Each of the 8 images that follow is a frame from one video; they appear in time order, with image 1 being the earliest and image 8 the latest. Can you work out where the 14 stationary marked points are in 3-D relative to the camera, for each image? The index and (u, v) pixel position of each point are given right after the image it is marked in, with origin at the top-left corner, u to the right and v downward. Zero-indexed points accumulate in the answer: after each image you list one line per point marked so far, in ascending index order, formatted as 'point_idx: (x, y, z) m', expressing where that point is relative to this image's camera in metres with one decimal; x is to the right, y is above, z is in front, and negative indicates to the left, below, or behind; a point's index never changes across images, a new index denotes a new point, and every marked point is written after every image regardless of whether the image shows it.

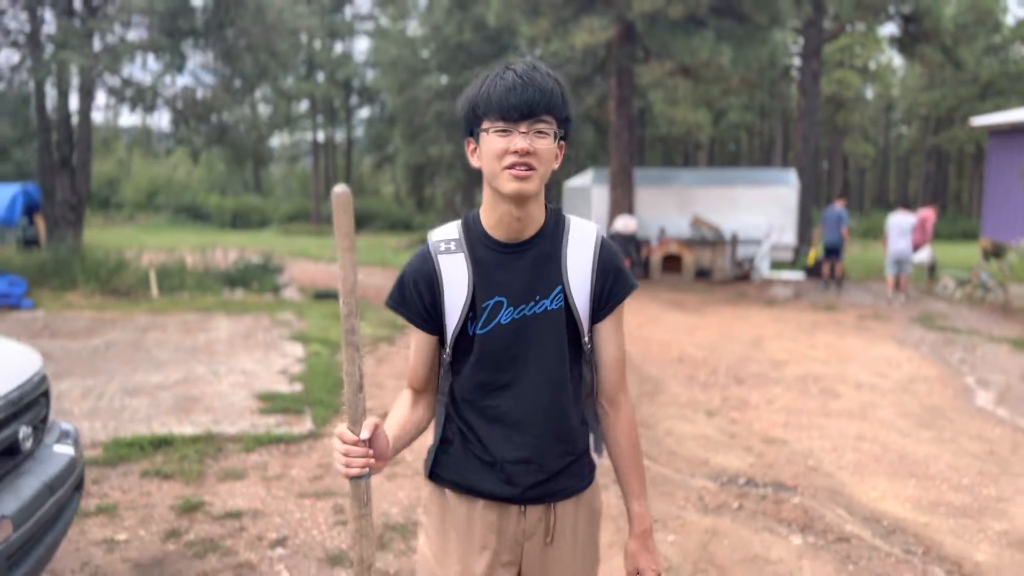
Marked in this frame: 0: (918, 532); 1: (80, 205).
0: (+2.1, -1.3, +4.4) m
1: (-7.7, +1.5, +15.5) m
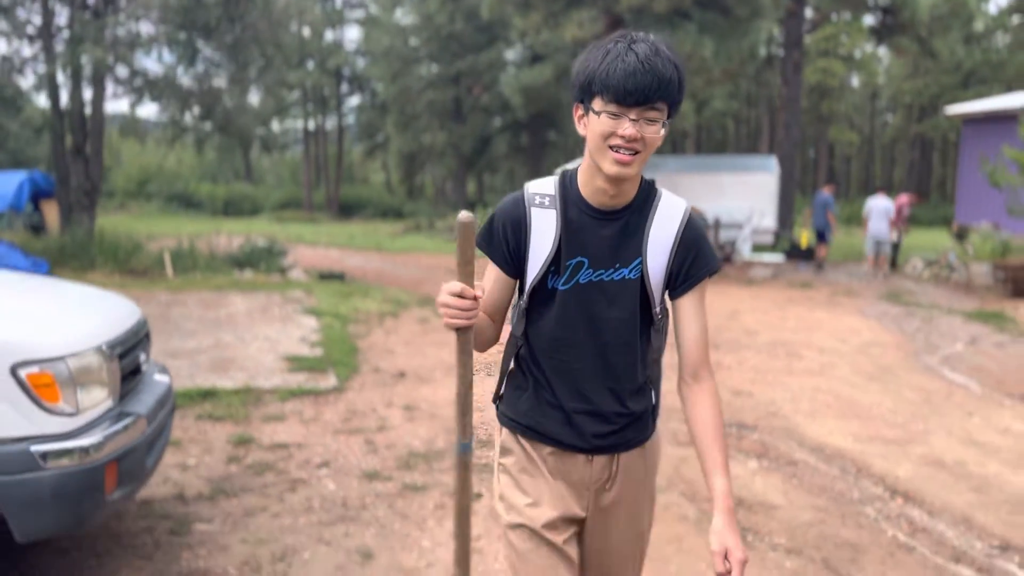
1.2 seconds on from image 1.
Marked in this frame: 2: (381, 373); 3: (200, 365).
0: (+2.1, -1.1, +5.4) m
1: (-7.9, +1.8, +16.2) m
2: (-1.2, -0.8, +7.7) m
3: (-2.7, -0.7, +7.5) m
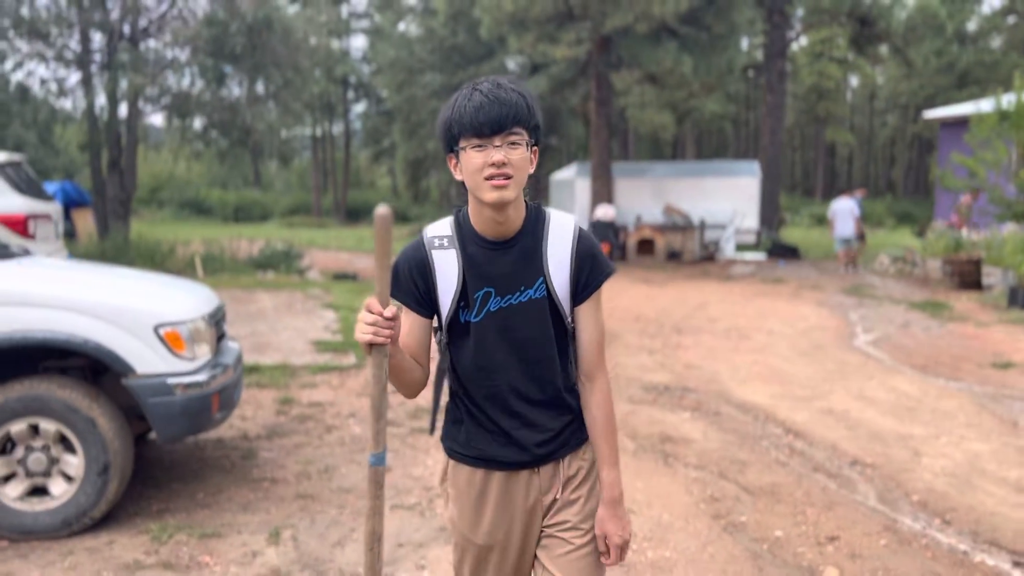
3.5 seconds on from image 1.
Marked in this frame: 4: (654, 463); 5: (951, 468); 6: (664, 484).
0: (+2.0, -1.0, +6.8) m
1: (-7.9, +1.8, +17.8) m
2: (-1.3, -0.7, +9.2) m
3: (-2.8, -0.6, +9.1) m
4: (+0.9, -1.1, +5.6) m
5: (+2.7, -1.1, +5.3) m
6: (+0.9, -1.2, +5.2) m
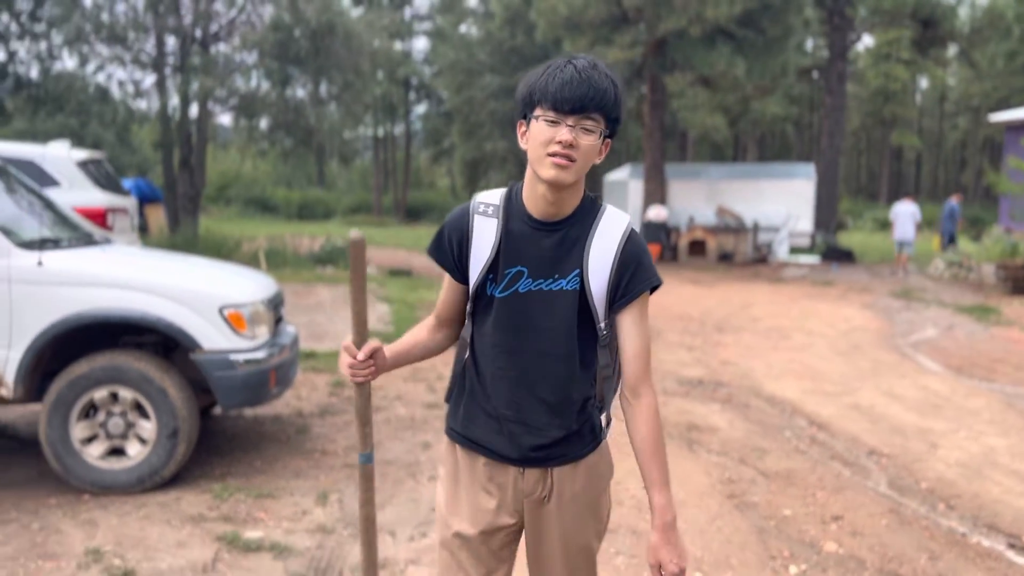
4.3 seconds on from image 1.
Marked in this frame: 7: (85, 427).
0: (+2.3, -1.0, +7.1) m
1: (-6.8, +2.0, +18.6) m
2: (-0.8, -0.6, +9.7) m
3: (-2.4, -0.5, +9.6) m
4: (+1.2, -1.1, +5.9) m
5: (+2.9, -1.1, +5.5) m
6: (+1.1, -1.1, +5.5) m
7: (-2.4, -0.8, +4.8) m
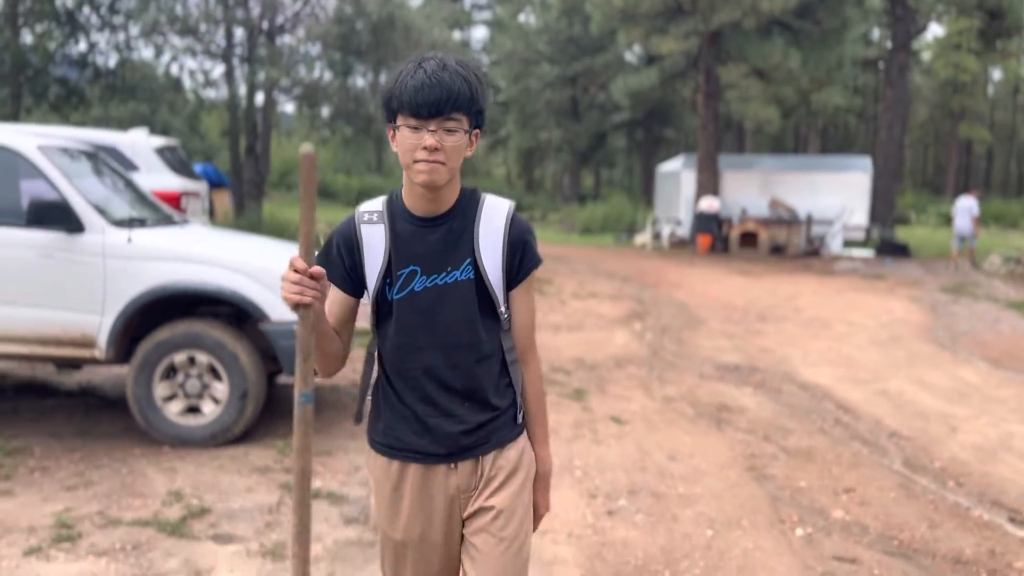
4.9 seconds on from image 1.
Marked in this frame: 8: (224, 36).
0: (+2.7, -0.9, +7.3) m
1: (-5.6, +2.4, +19.4) m
2: (-0.3, -0.4, +10.1) m
3: (-1.8, -0.3, +10.2) m
4: (+1.4, -1.0, +6.3) m
5: (+3.1, -1.0, +5.7) m
6: (+1.4, -1.0, +5.8) m
7: (-2.1, -0.6, +5.3) m
8: (-5.8, +5.1, +17.4) m
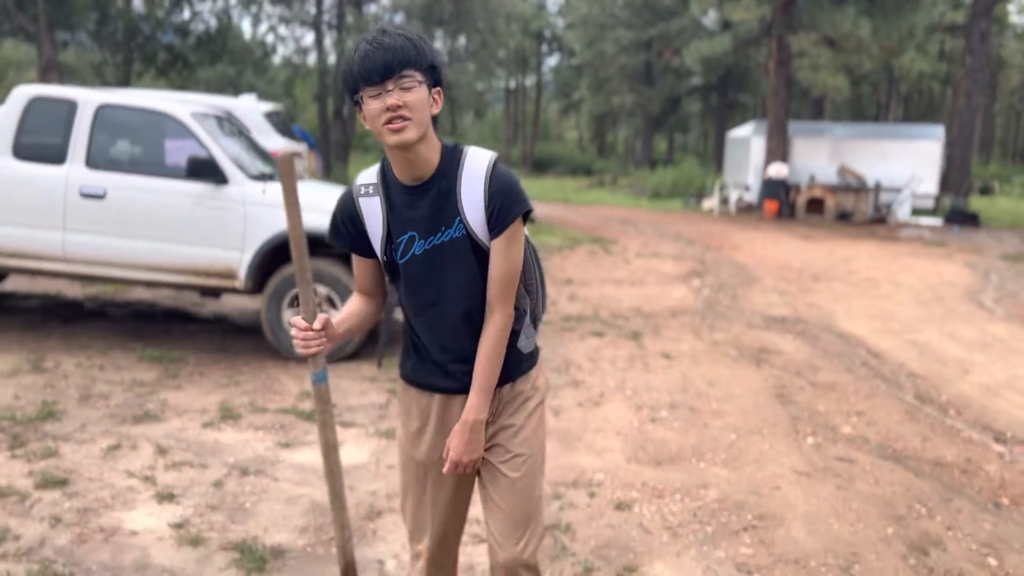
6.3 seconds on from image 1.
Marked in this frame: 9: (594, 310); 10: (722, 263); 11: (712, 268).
0: (+3.3, -0.5, +8.1) m
1: (-4.0, +3.4, +20.7) m
2: (+0.6, +0.1, +11.1) m
3: (-1.0, +0.3, +11.3) m
4: (+2.0, -0.6, +7.2) m
5: (+3.6, -0.7, +6.5) m
6: (+1.8, -0.7, +6.8) m
7: (-1.7, -0.2, +6.5) m
8: (-4.2, +6.1, +18.6) m
9: (+0.9, -0.2, +9.2) m
10: (+3.3, +0.4, +13.4) m
11: (+3.0, +0.3, +12.9) m
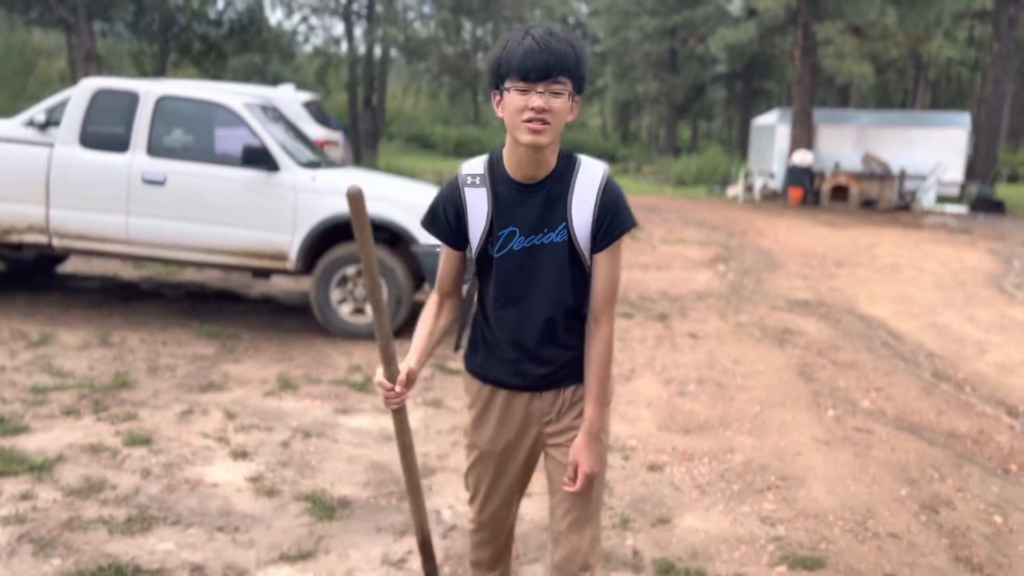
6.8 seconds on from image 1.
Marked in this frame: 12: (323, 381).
0: (+3.6, -0.3, +8.4) m
1: (-3.3, +3.8, +21.1) m
2: (+1.0, +0.3, +11.5) m
3: (-0.6, +0.5, +11.7) m
4: (+2.2, -0.5, +7.5) m
5: (+3.9, -0.6, +6.8) m
6: (+2.1, -0.5, +7.1) m
7: (-1.4, 0.0, +6.9) m
8: (-3.6, +6.4, +19.0) m
9: (+1.2, -0.1, +9.5) m
10: (+3.7, +0.6, +13.6) m
11: (+3.4, +0.5, +13.2) m
12: (-1.2, -0.6, +5.7) m
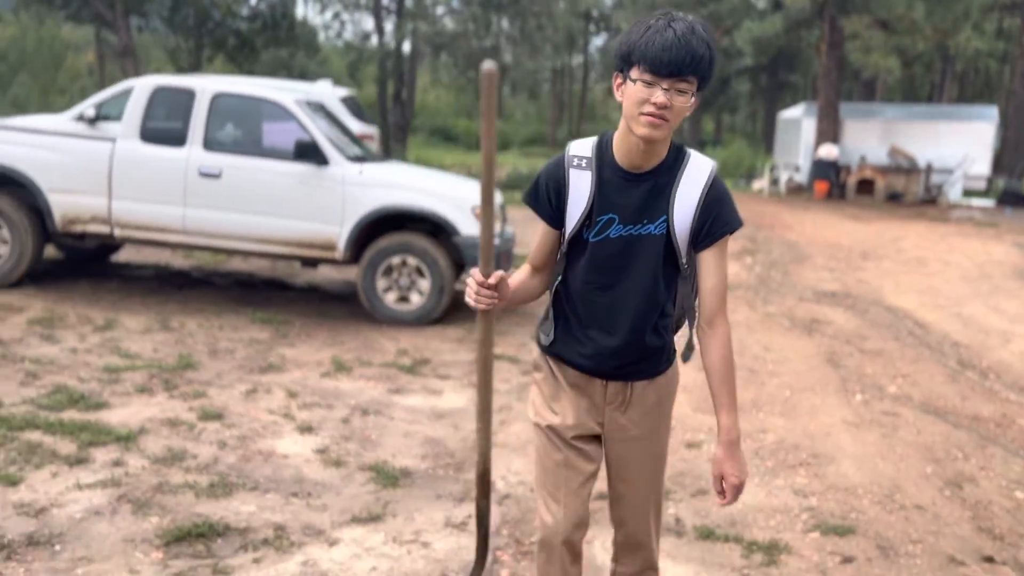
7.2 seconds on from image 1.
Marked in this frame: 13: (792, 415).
0: (+4.0, -0.2, +8.6) m
1: (-2.6, +4.0, +21.4) m
2: (+1.4, +0.5, +11.7) m
3: (-0.1, +0.6, +12.0) m
4: (+2.6, -0.4, +7.7) m
5: (+4.2, -0.5, +7.0) m
6: (+2.4, -0.5, +7.3) m
7: (-1.1, +0.1, +7.2) m
8: (-3.0, +6.6, +19.3) m
9: (+1.6, +0.1, +9.8) m
10: (+4.2, +0.7, +13.8) m
11: (+3.9, +0.7, +13.4) m
12: (-1.0, -0.5, +6.0) m
13: (+1.7, -0.8, +5.4) m
